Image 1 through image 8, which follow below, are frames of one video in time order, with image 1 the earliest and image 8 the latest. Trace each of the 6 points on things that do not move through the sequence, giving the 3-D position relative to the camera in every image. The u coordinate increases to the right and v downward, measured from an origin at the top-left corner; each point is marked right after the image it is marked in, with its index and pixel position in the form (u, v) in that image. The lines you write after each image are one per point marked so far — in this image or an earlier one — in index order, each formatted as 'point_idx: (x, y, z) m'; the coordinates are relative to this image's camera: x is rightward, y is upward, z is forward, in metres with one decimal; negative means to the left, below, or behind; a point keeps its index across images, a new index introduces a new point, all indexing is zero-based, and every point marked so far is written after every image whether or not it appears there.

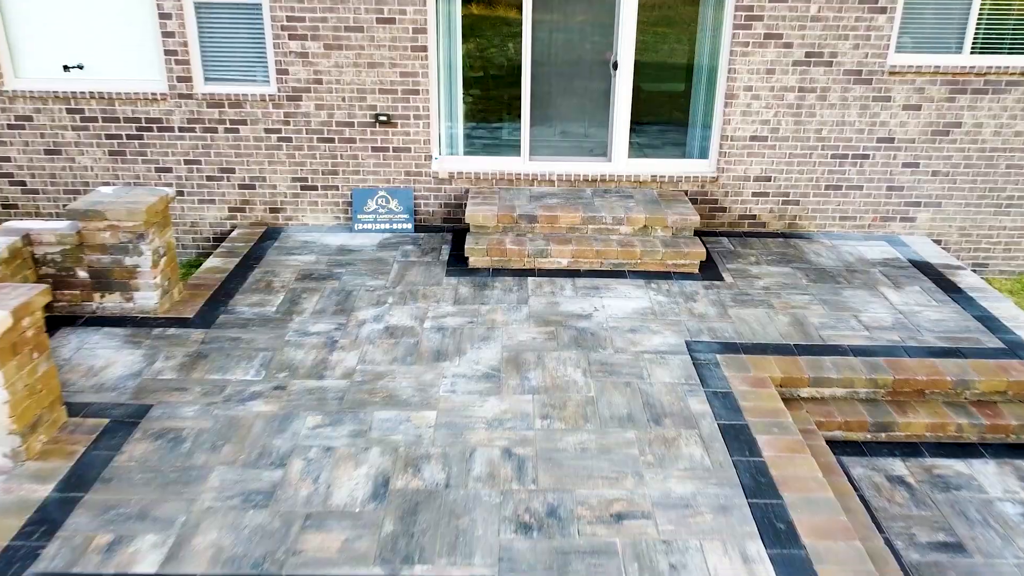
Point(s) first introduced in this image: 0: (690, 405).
0: (+0.9, -0.6, +4.1) m
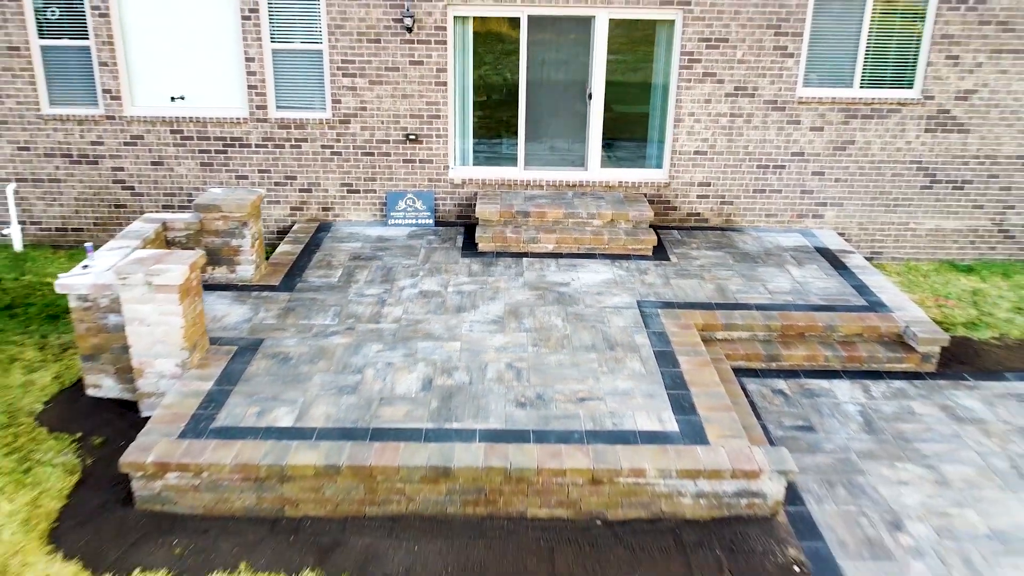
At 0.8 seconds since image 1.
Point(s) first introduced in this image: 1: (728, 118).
0: (+0.9, -0.4, +5.9) m
1: (+2.1, +1.6, +7.9) m
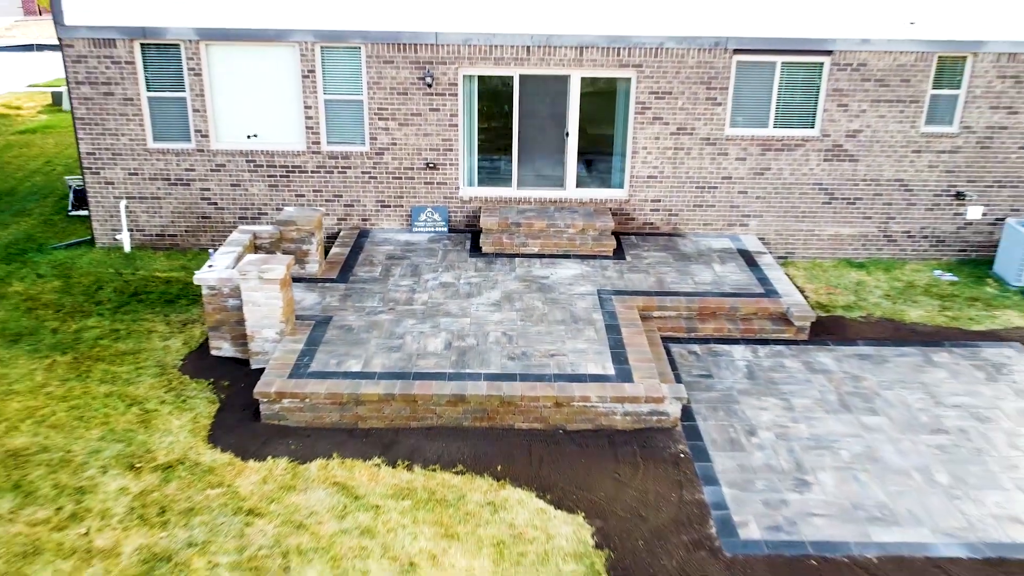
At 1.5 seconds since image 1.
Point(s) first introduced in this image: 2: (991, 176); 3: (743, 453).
0: (+0.8, -0.3, +8.3) m
1: (+2.0, +1.7, +10.3) m
2: (+6.0, +1.4, +10.4) m
3: (+1.9, -1.3, +6.8) m
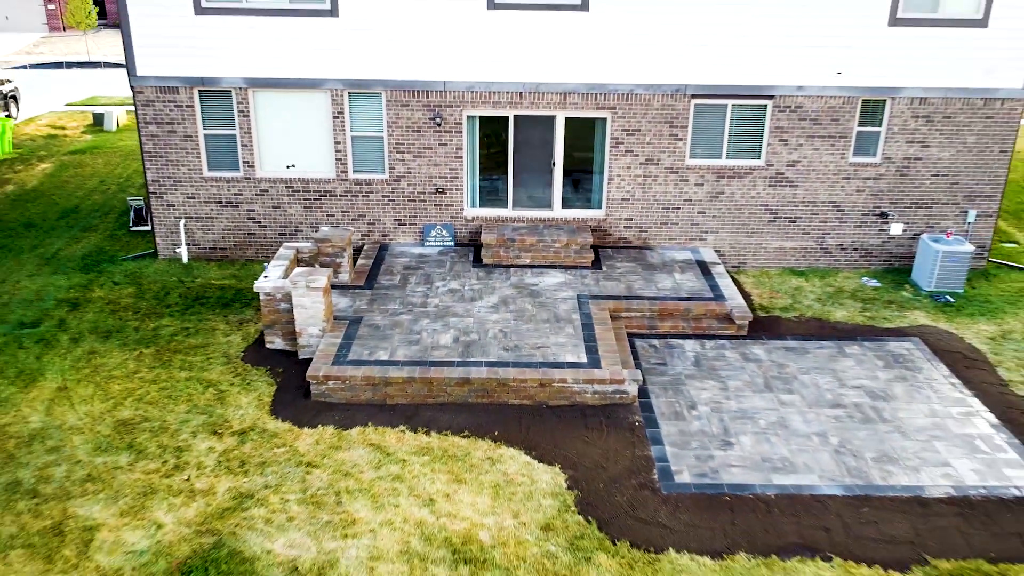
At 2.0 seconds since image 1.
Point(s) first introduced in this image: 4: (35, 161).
0: (+0.8, -0.4, +10.3) m
1: (+1.9, +1.6, +12.3) m
2: (+5.9, +1.3, +12.4) m
3: (+1.8, -1.4, +8.8) m
4: (-10.3, +2.7, +17.9) m
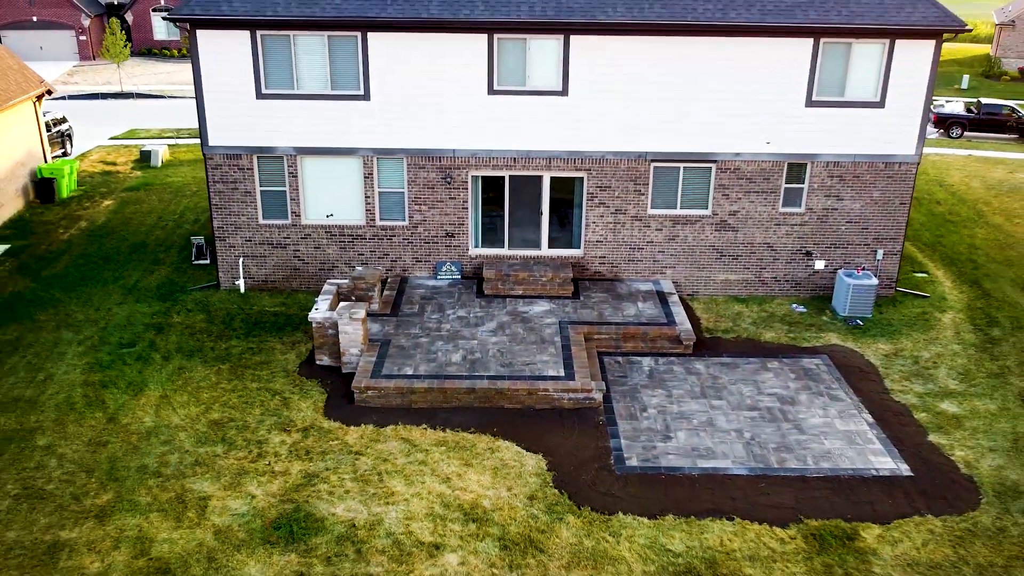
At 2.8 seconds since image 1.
0: (+0.7, -0.8, +13.2) m
1: (+1.9, +1.2, +15.2) m
2: (+5.9, +0.9, +15.3) m
3: (+1.8, -1.9, +11.7) m
4: (-10.4, +2.2, +20.7) m
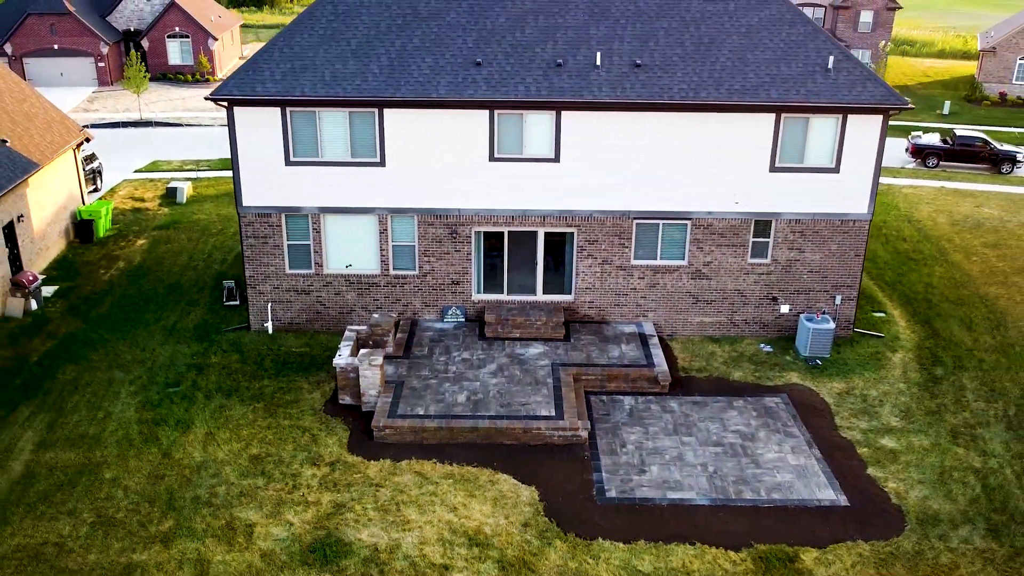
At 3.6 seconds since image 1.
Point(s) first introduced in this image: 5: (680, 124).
0: (+0.7, -1.7, +15.1) m
1: (+1.8, +0.3, +17.1) m
2: (+5.8, 0.0, +17.1) m
3: (+1.7, -2.8, +13.6) m
4: (-10.4, +1.4, +22.7) m
5: (+3.3, +3.2, +15.9) m
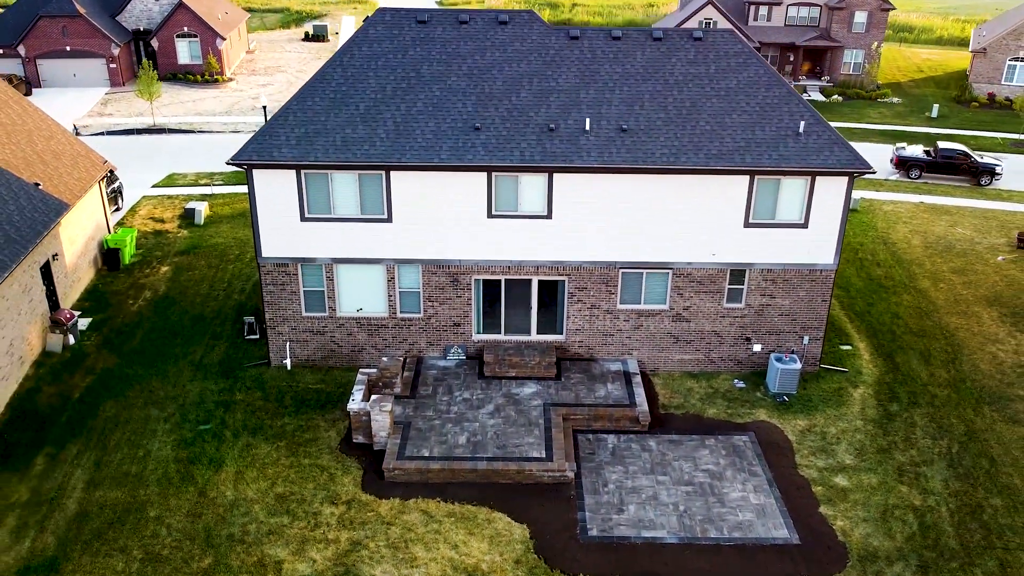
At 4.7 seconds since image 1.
0: (+0.6, -2.7, +16.9) m
1: (+1.7, -0.6, +18.7) m
2: (+5.7, -0.9, +18.8) m
3: (+1.6, -3.9, +15.4) m
4: (-10.5, +0.7, +24.3) m
5: (+3.2, +2.2, +17.4) m
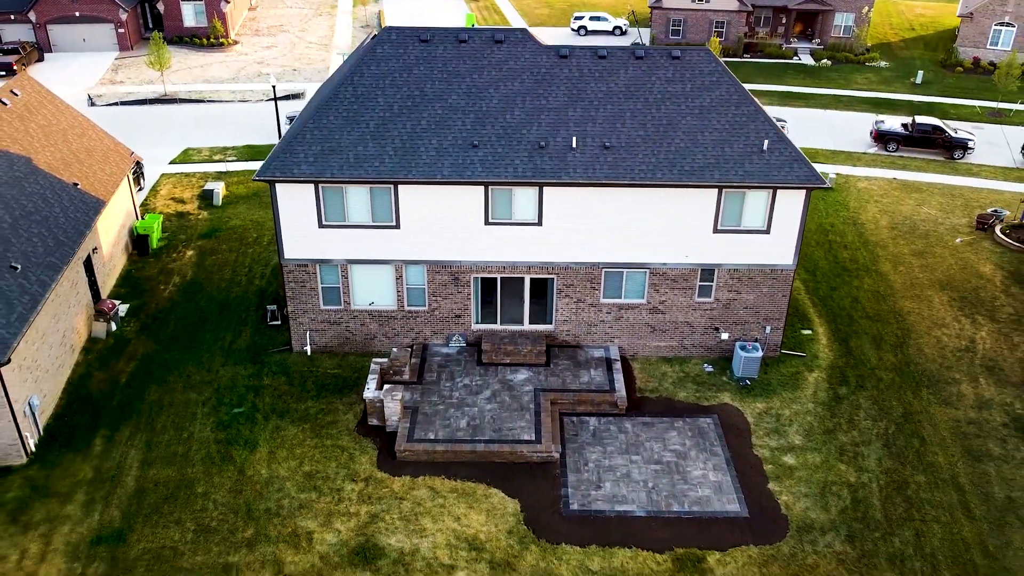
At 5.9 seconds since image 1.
0: (+0.4, -2.8, +19.4) m
1: (+1.6, -0.5, +21.0) m
2: (+5.6, -0.8, +21.1) m
3: (+1.5, -4.0, +18.0) m
4: (-10.6, +1.3, +26.5) m
5: (+3.0, +2.2, +19.5) m
